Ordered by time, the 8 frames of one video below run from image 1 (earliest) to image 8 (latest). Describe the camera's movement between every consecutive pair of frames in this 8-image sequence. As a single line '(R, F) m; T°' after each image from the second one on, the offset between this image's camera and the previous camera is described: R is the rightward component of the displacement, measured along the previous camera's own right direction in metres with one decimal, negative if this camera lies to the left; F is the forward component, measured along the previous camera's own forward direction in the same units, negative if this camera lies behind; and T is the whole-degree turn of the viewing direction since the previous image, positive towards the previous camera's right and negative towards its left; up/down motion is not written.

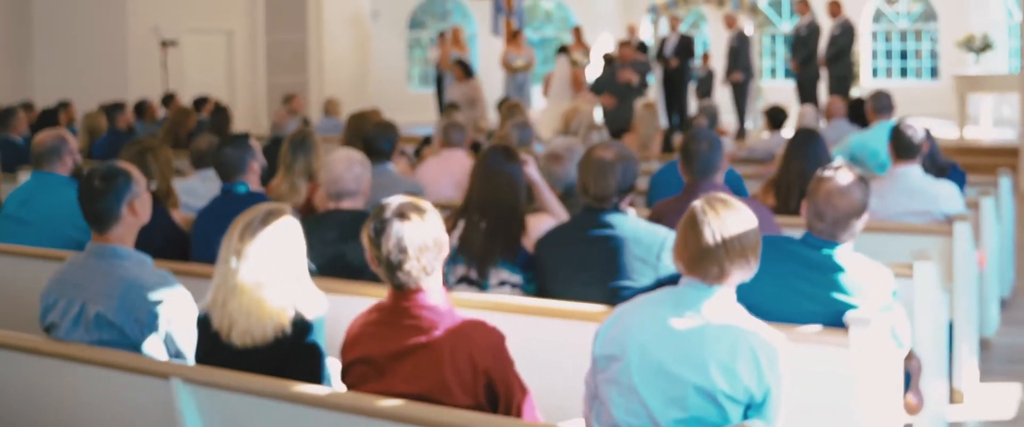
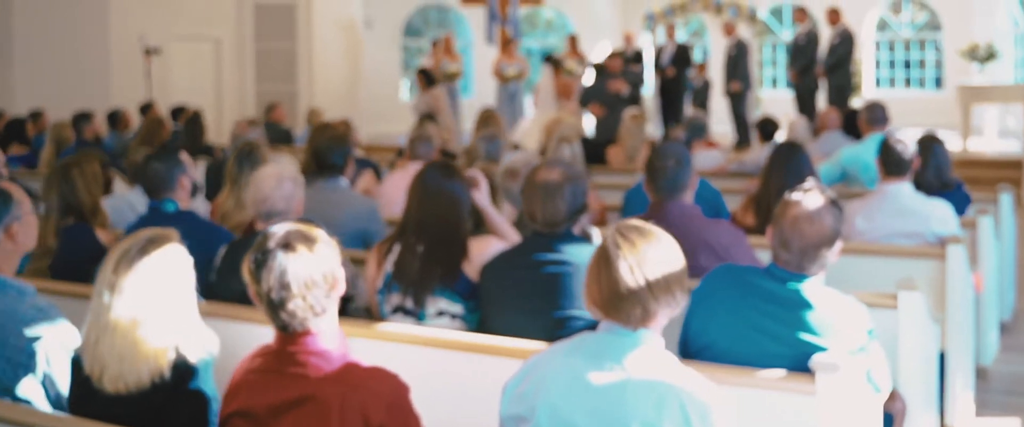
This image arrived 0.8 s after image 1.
(+0.2, +0.3) m; 0°
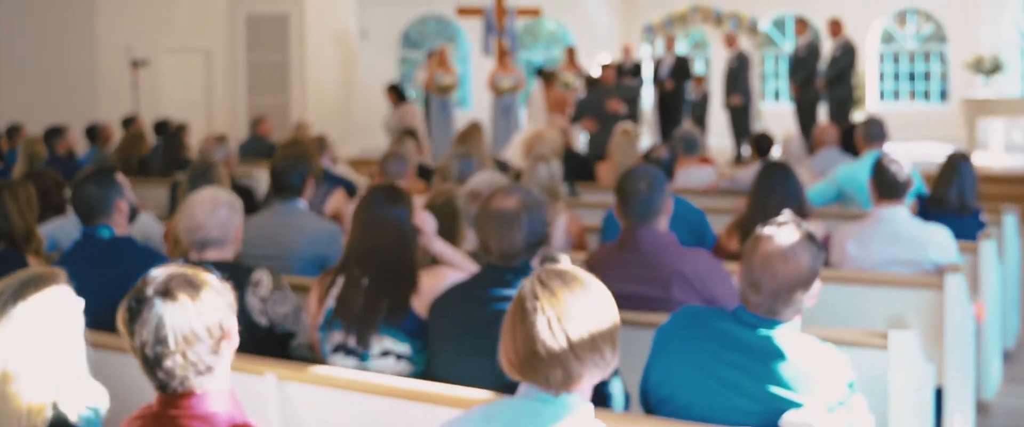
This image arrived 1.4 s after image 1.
(+0.1, +0.3) m; 0°
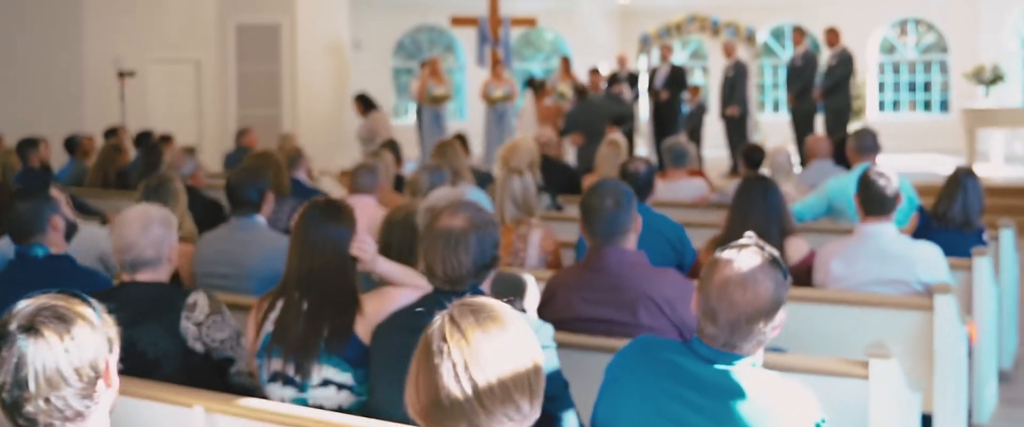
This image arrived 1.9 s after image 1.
(+0.1, +0.2) m; 0°
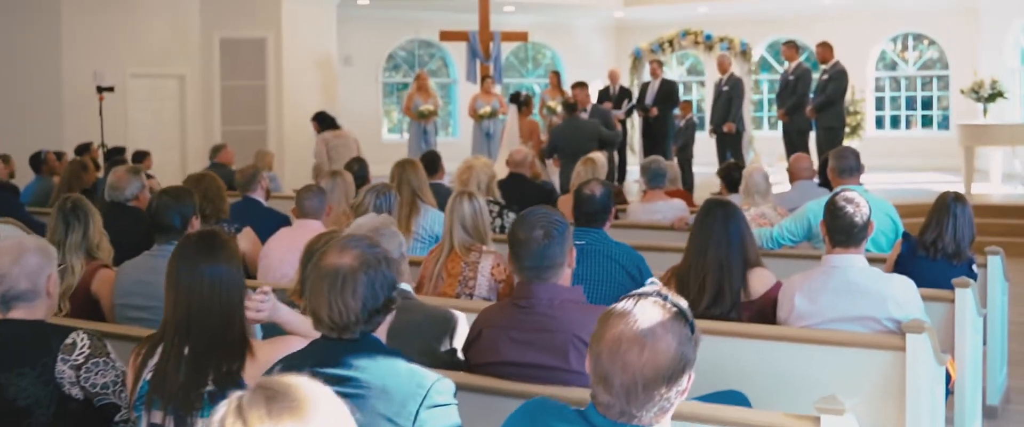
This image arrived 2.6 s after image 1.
(+0.2, +0.3) m; 0°
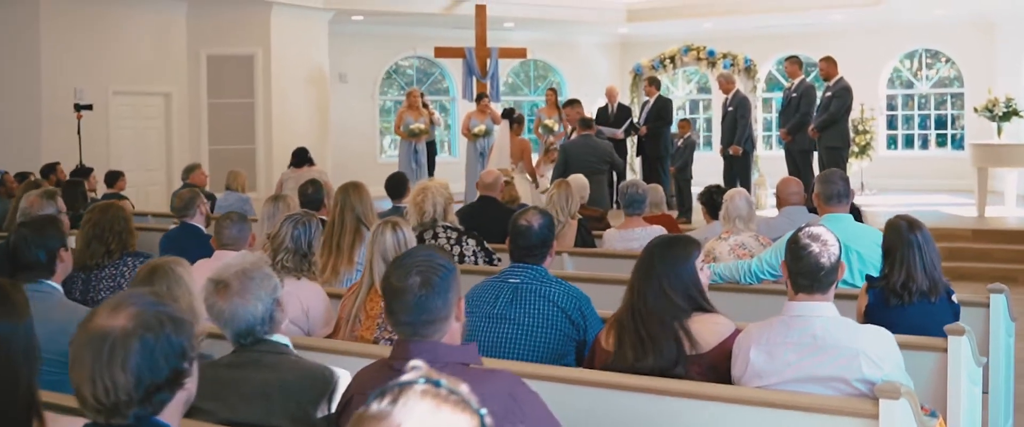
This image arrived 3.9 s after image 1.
(+0.3, +0.5) m; -1°
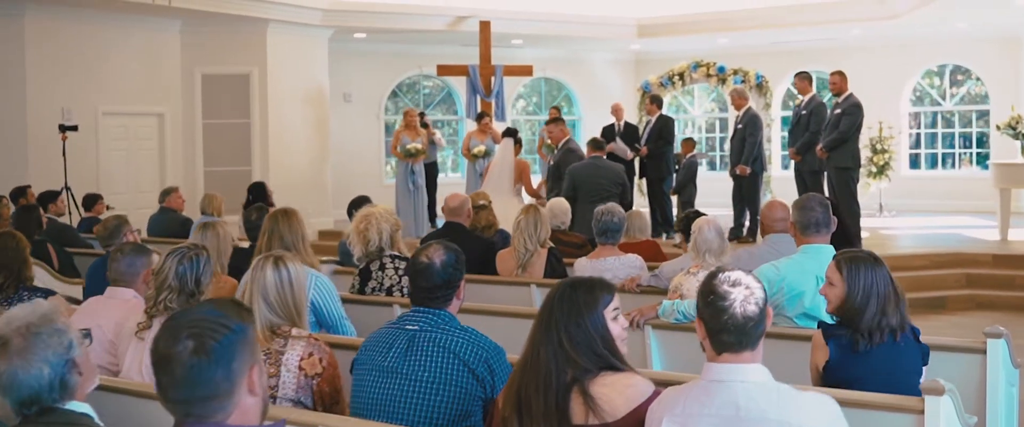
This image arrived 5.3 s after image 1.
(+0.3, +0.5) m; -2°
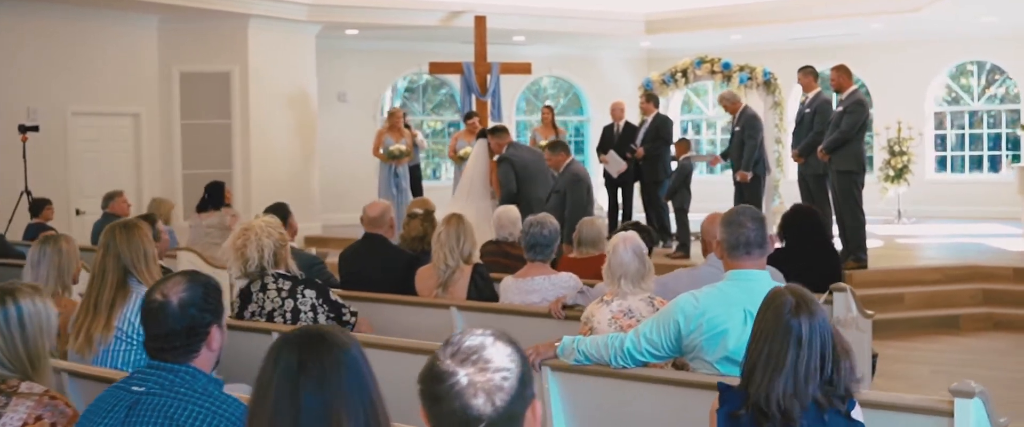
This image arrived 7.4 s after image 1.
(+0.5, +0.8) m; -2°
